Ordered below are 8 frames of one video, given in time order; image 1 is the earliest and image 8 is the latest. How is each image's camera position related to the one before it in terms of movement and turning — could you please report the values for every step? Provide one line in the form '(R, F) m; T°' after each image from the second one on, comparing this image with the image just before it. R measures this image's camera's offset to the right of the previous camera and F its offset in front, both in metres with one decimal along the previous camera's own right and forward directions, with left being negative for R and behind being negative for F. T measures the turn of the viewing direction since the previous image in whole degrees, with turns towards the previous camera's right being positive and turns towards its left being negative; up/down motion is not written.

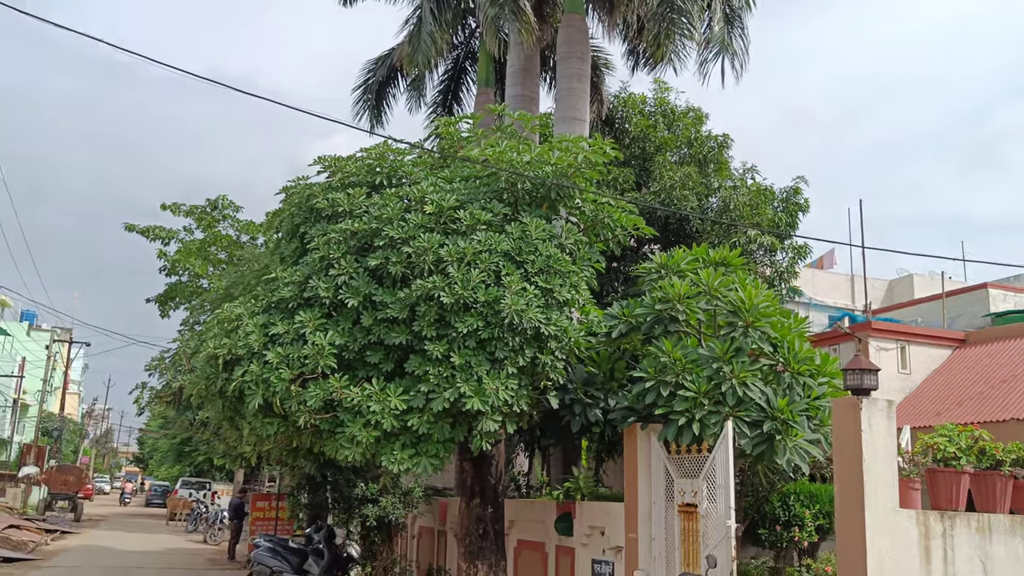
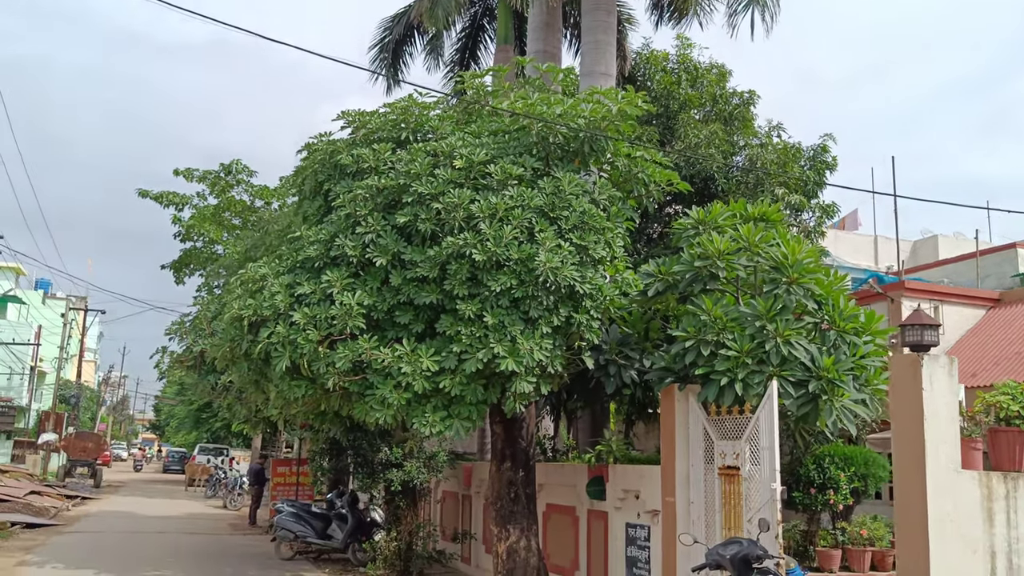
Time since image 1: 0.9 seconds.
(-0.2, +0.3) m; -1°
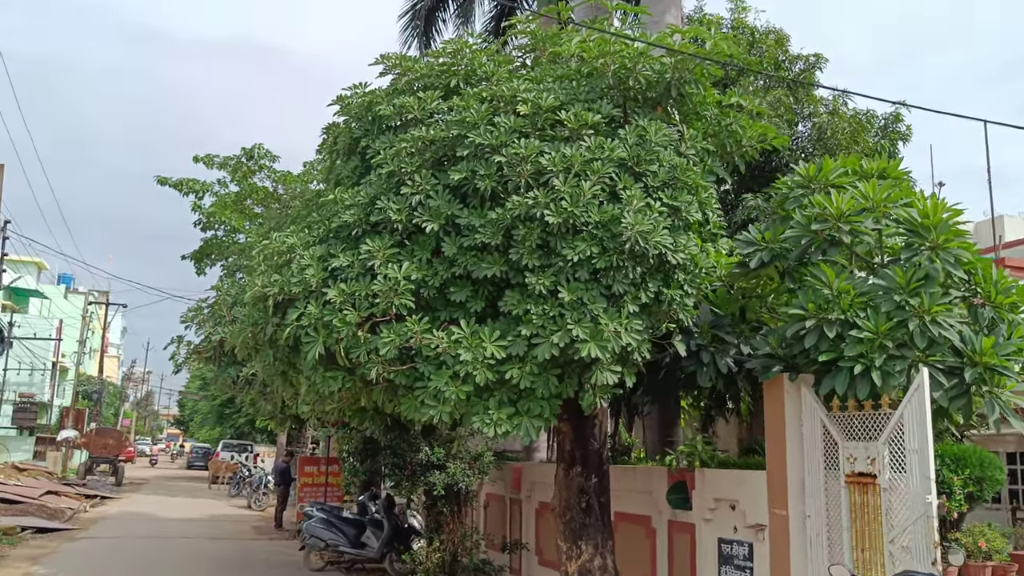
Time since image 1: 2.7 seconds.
(-0.4, +1.3) m; -1°
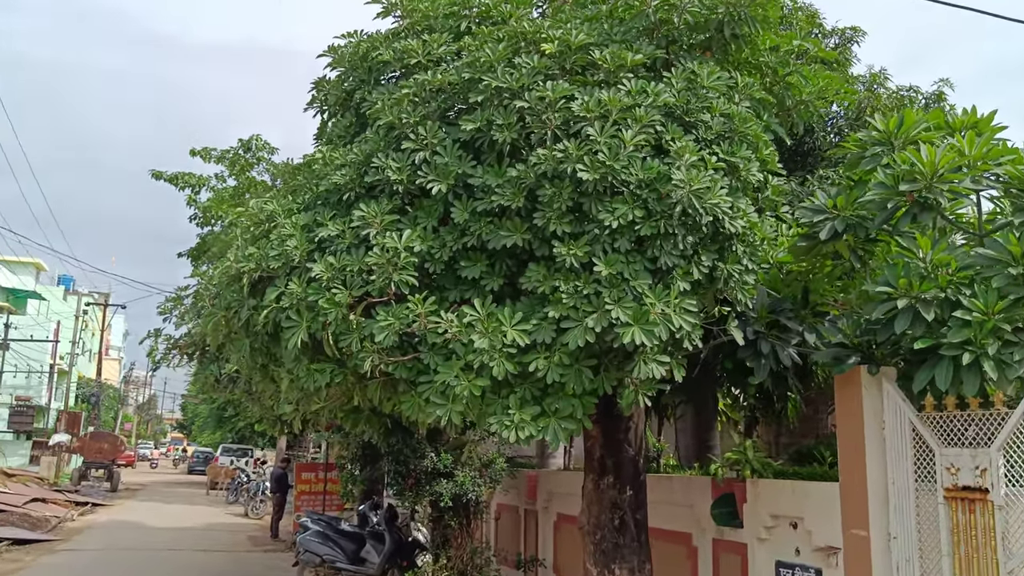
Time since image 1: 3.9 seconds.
(-0.1, +1.1) m; 0°
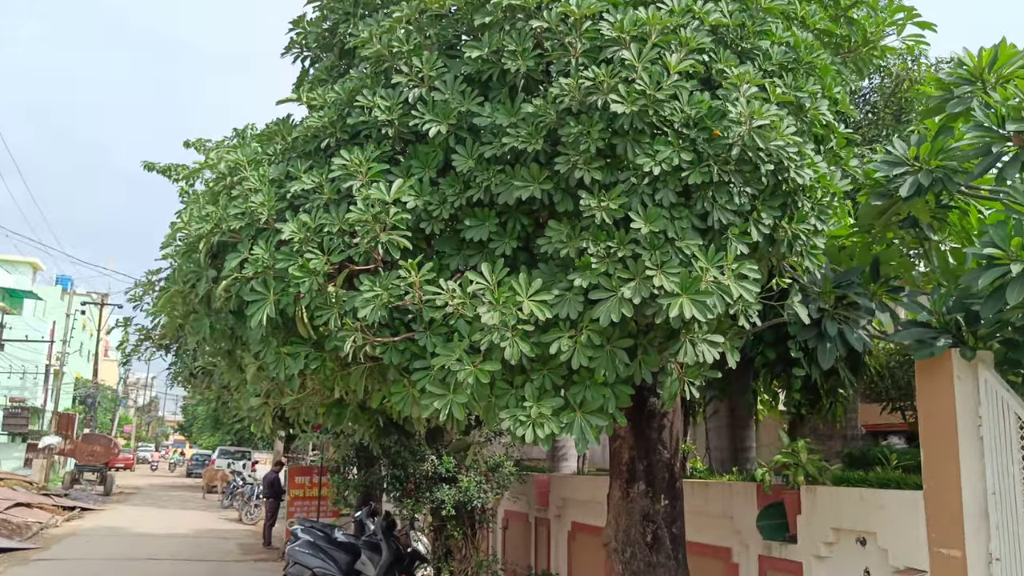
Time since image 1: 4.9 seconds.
(-0.1, +1.0) m; 0°
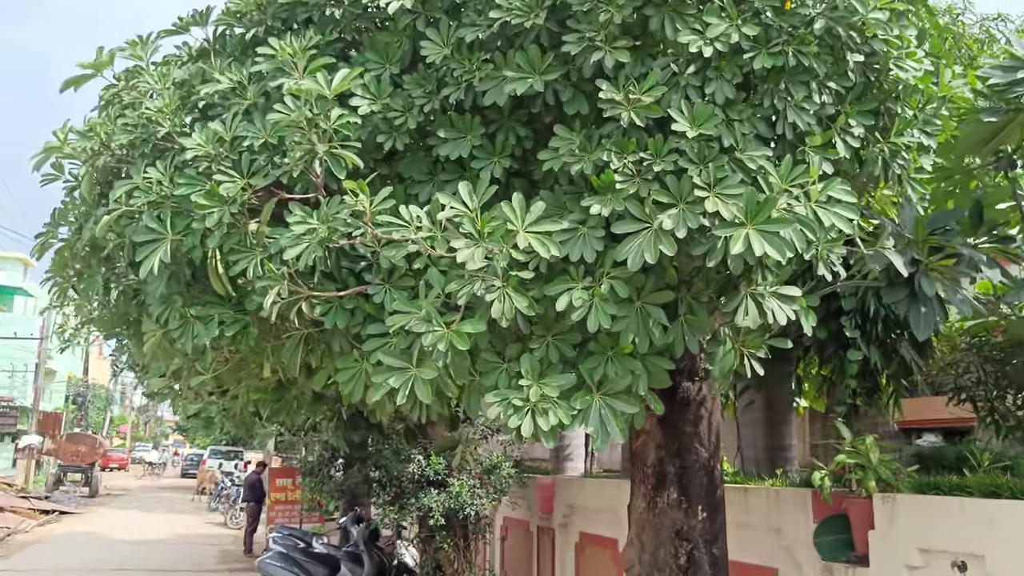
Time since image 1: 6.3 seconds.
(0.0, +1.2) m; 0°
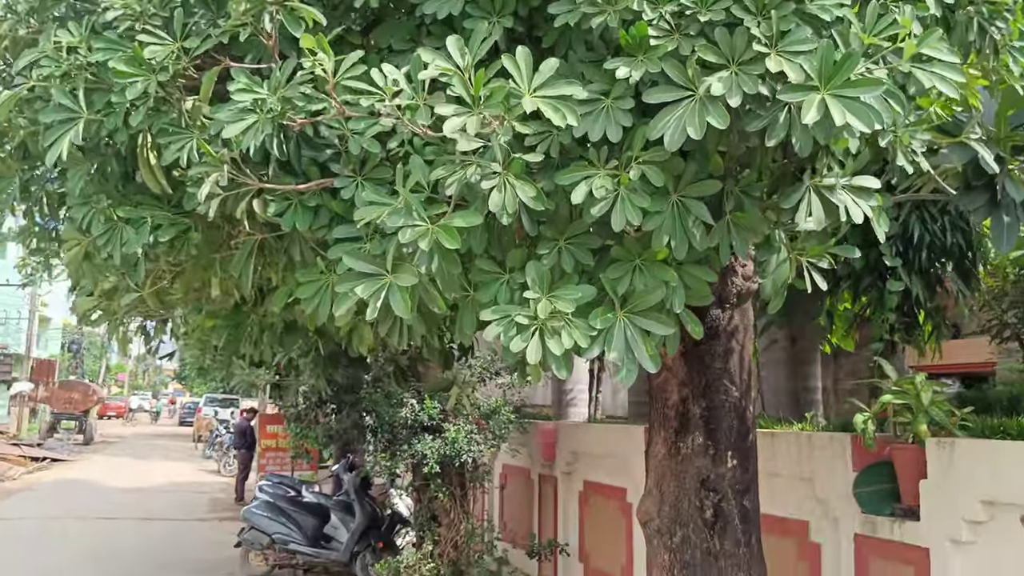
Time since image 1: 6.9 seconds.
(0.0, +0.6) m; 0°
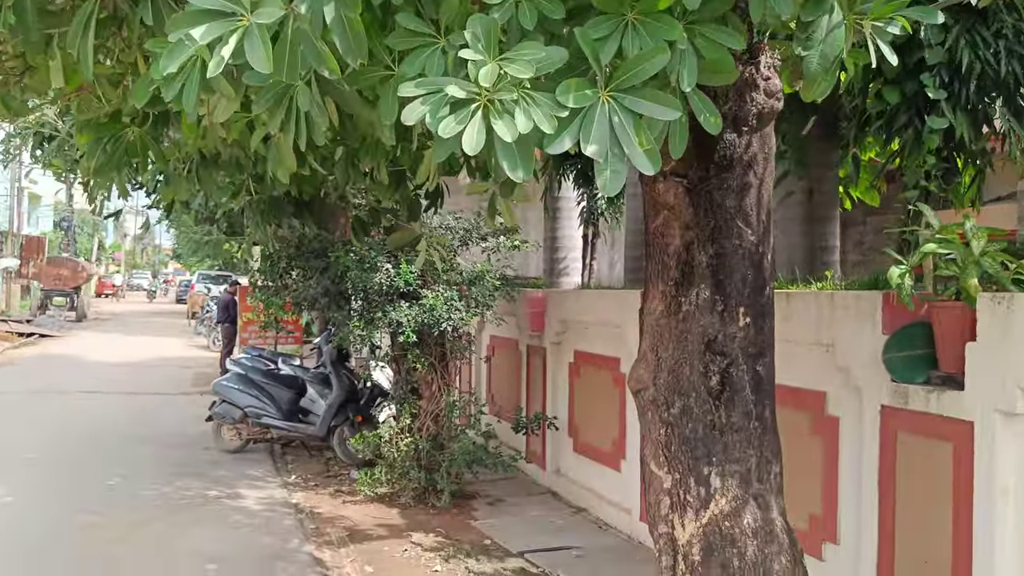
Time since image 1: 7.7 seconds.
(+0.1, +0.7) m; 0°
